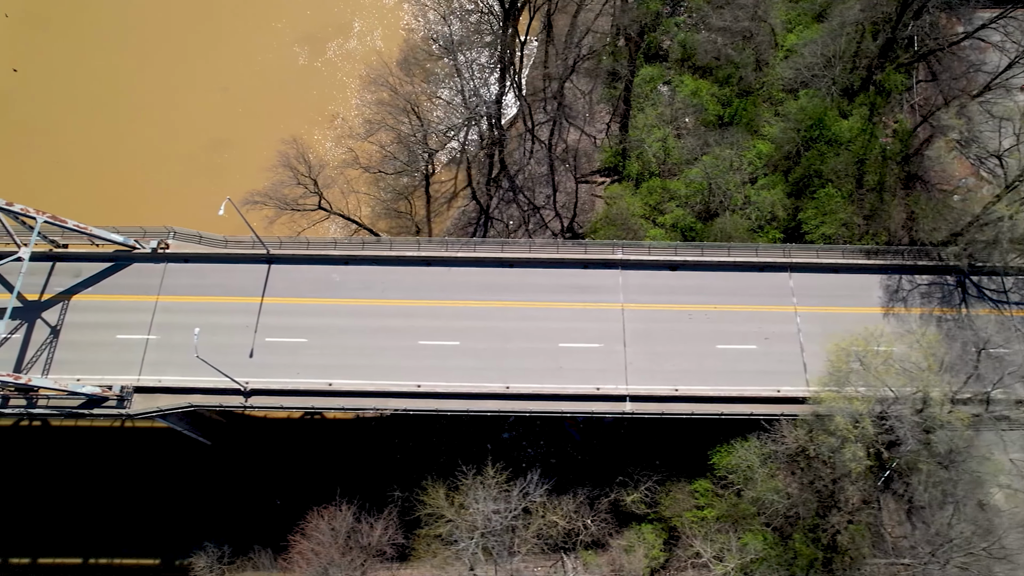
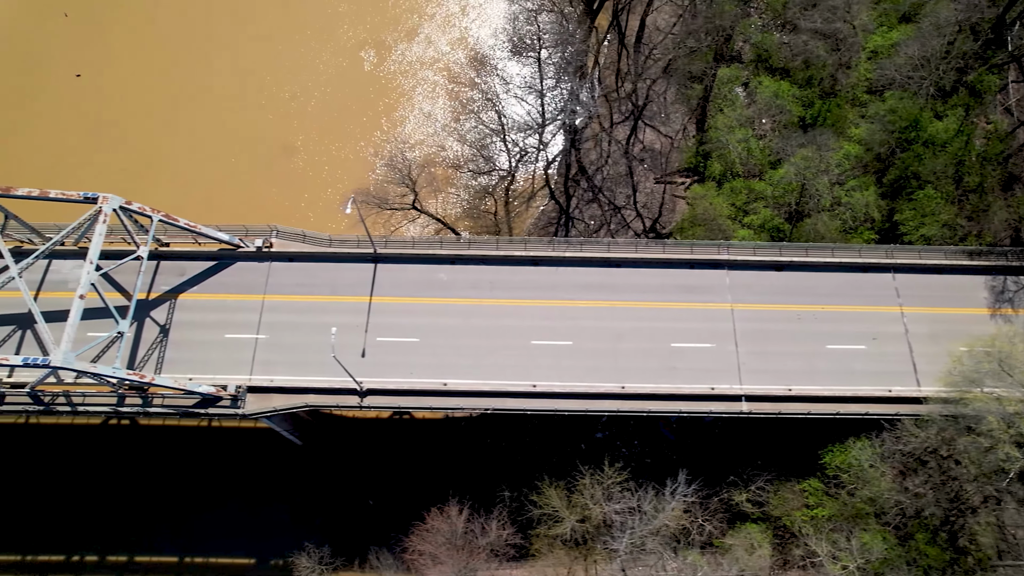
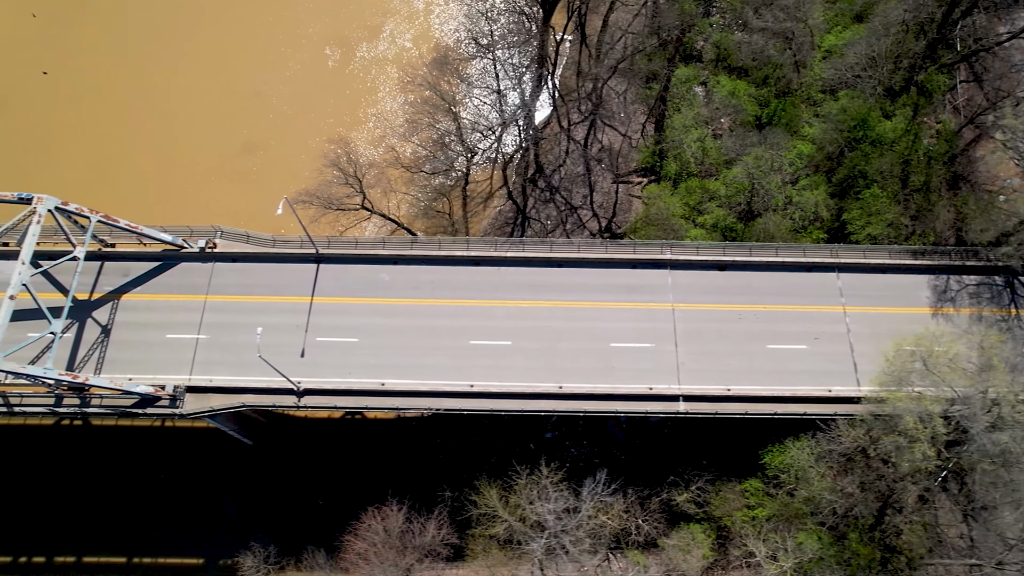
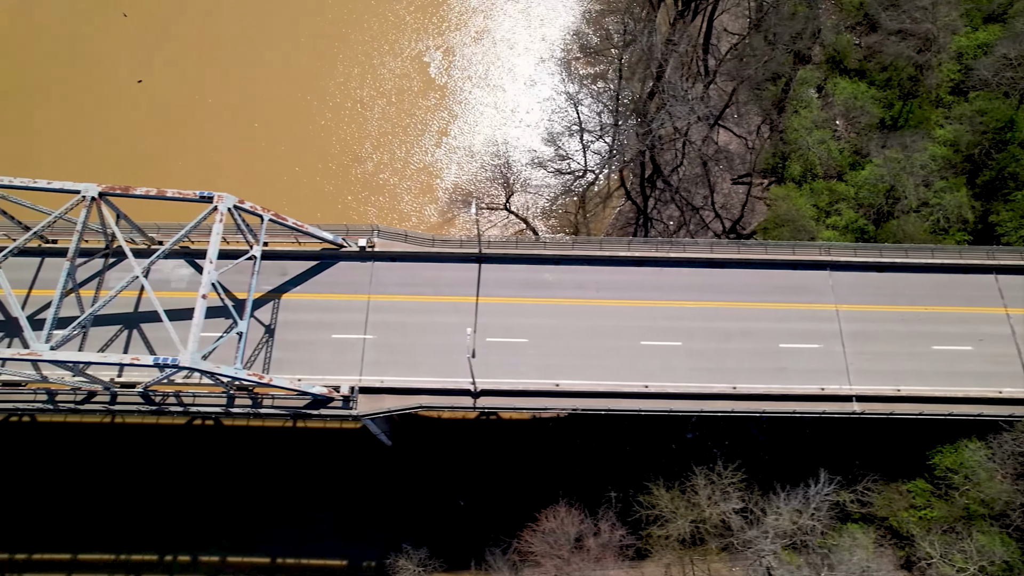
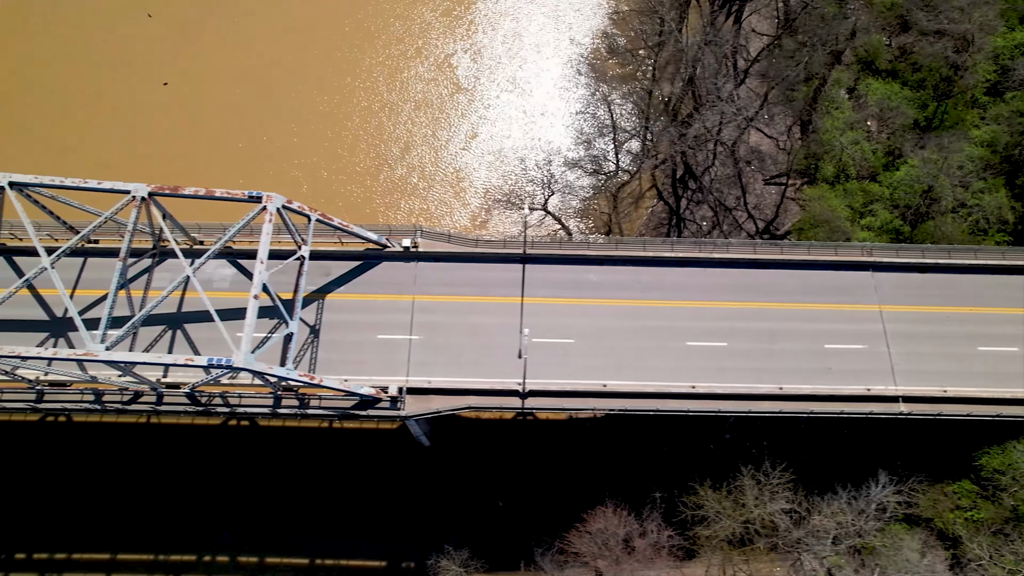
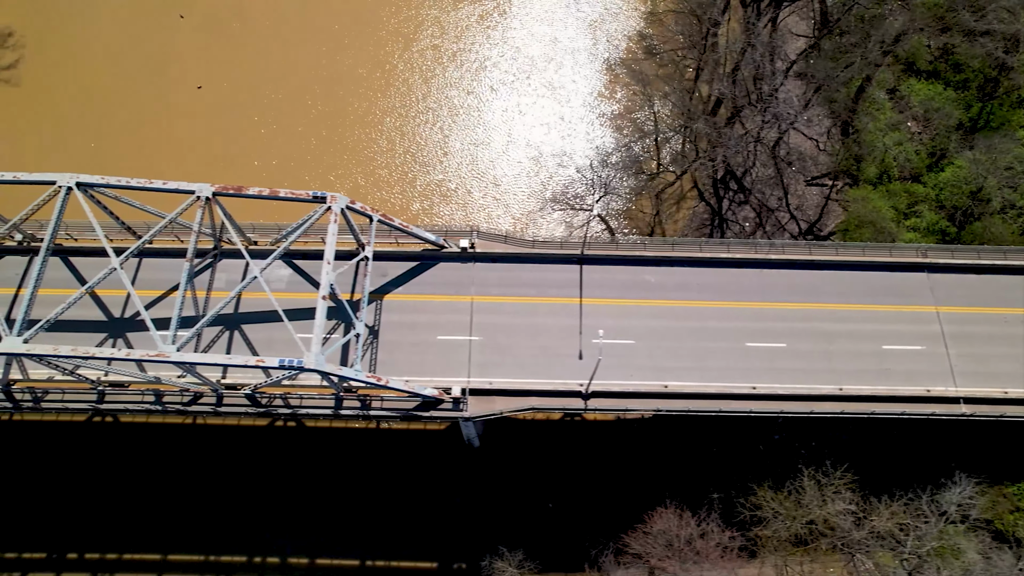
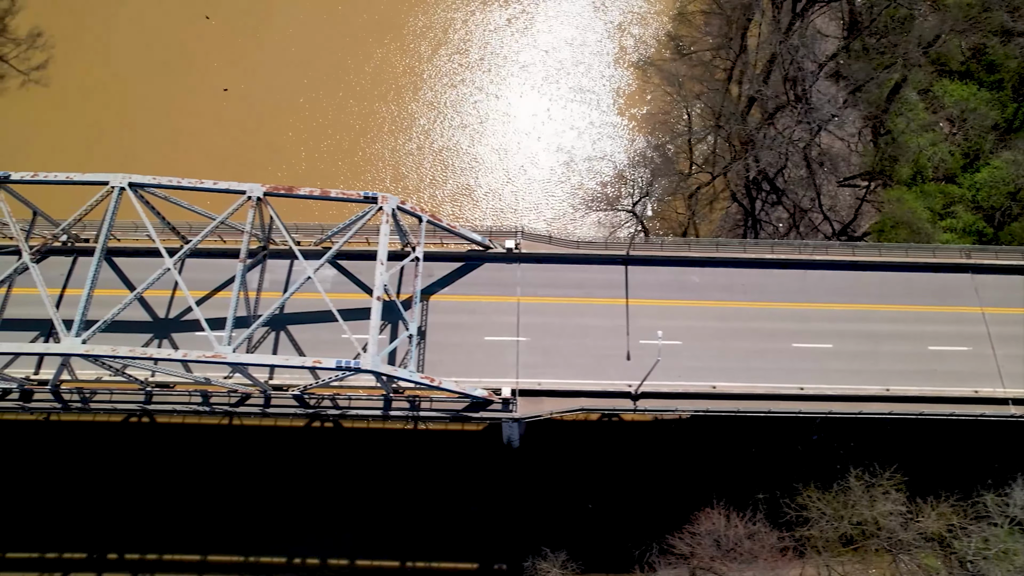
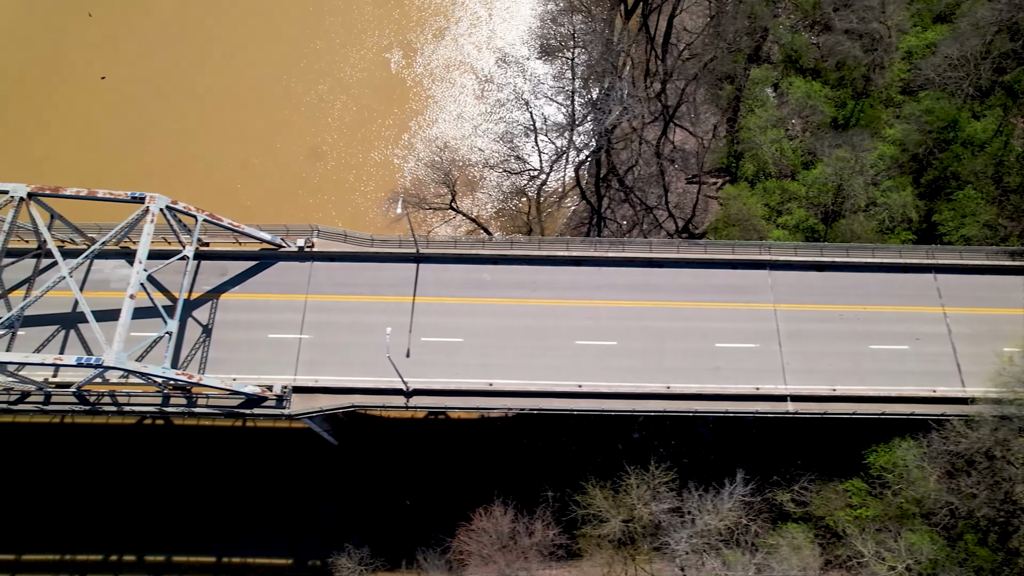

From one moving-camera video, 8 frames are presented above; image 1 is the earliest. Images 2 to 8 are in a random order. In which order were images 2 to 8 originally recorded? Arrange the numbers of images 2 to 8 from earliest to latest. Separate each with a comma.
3, 2, 8, 4, 5, 6, 7
